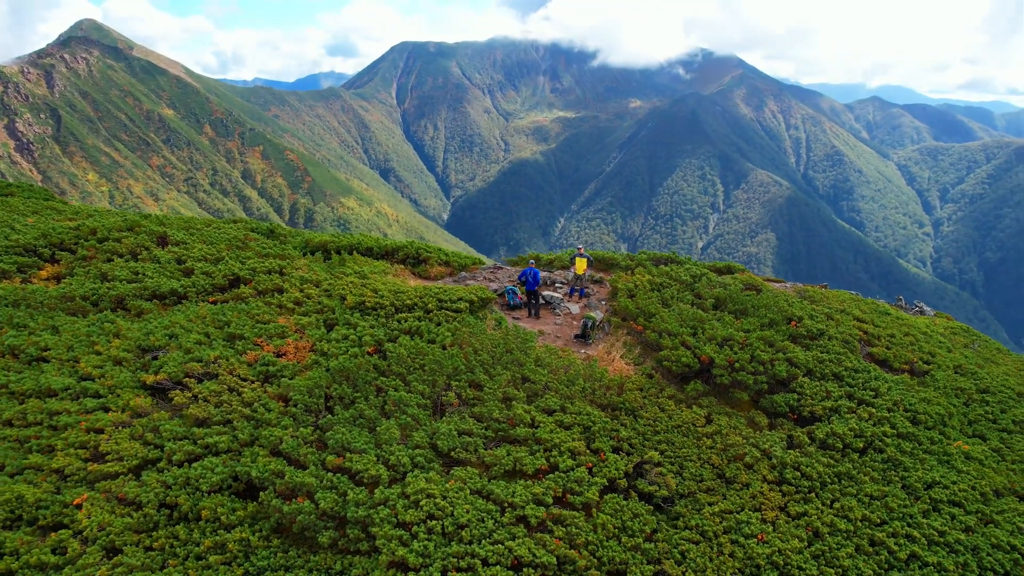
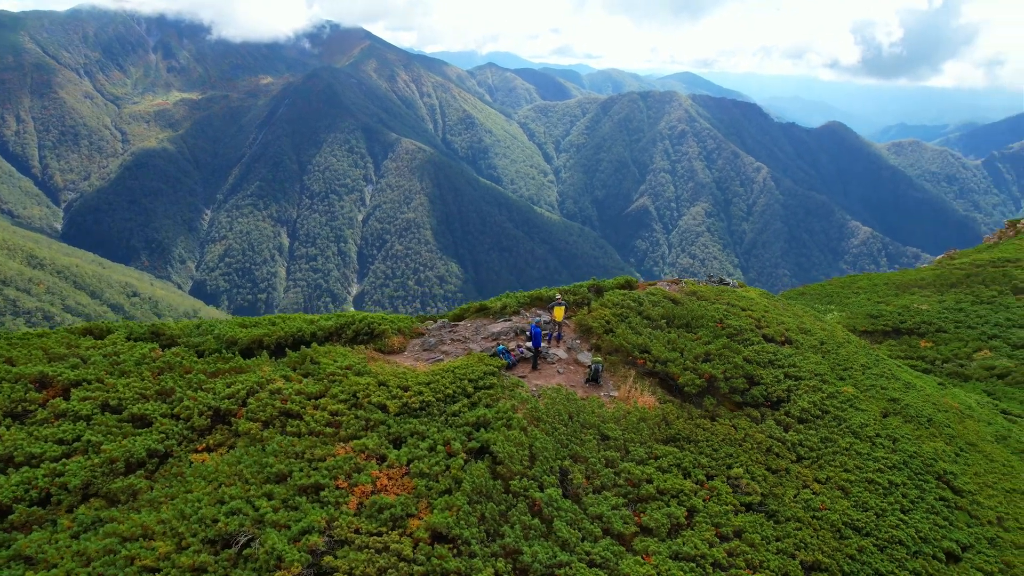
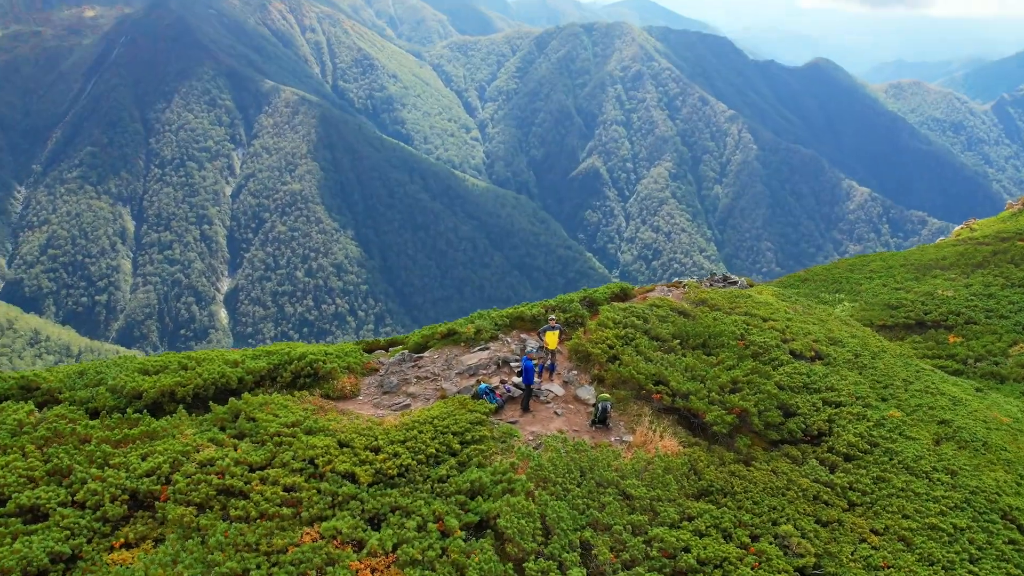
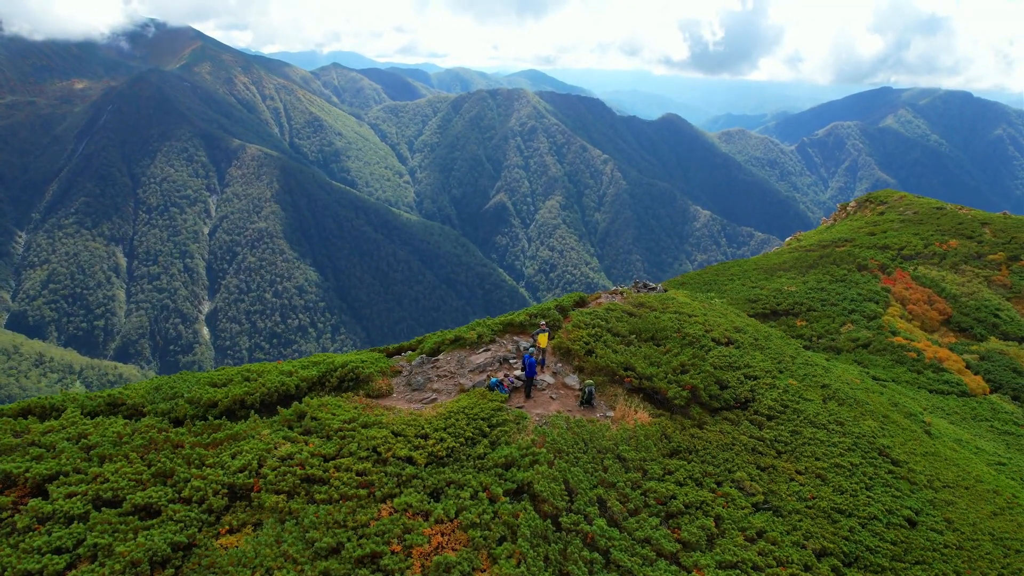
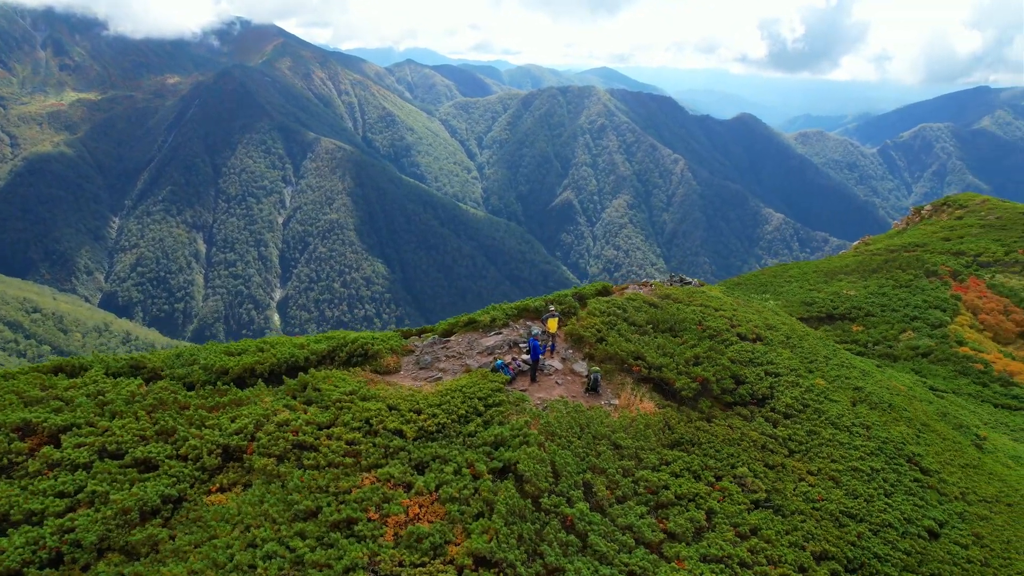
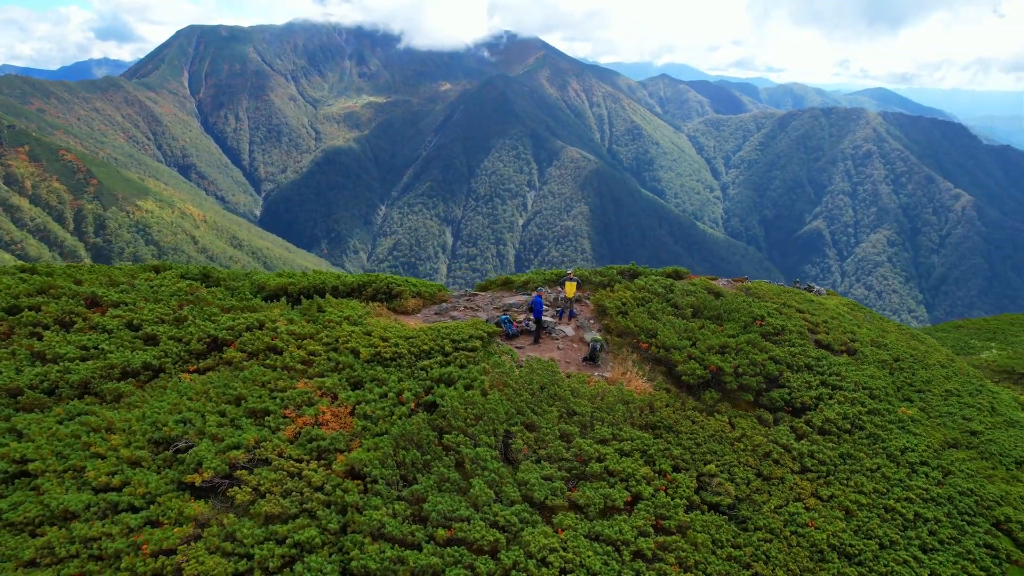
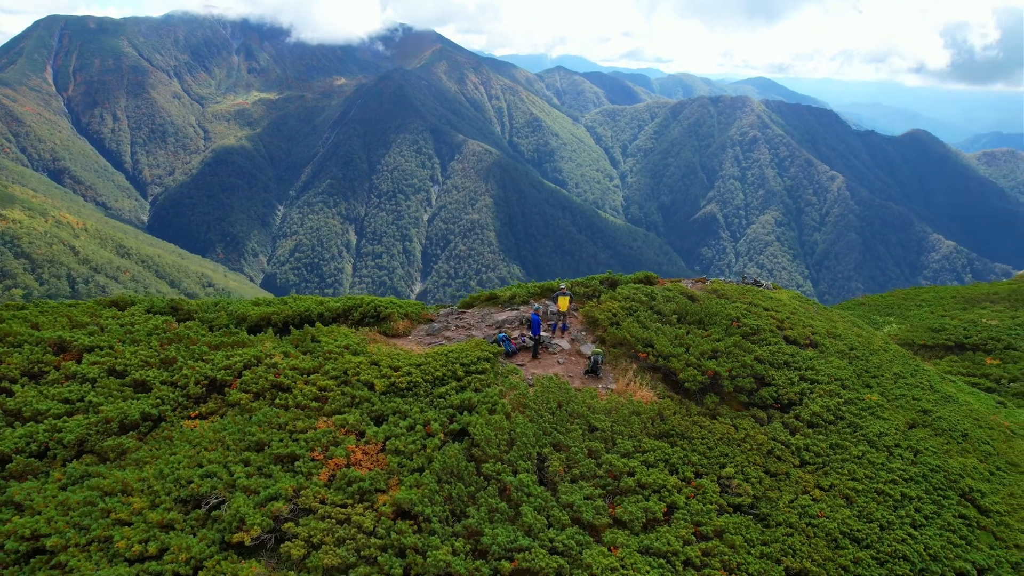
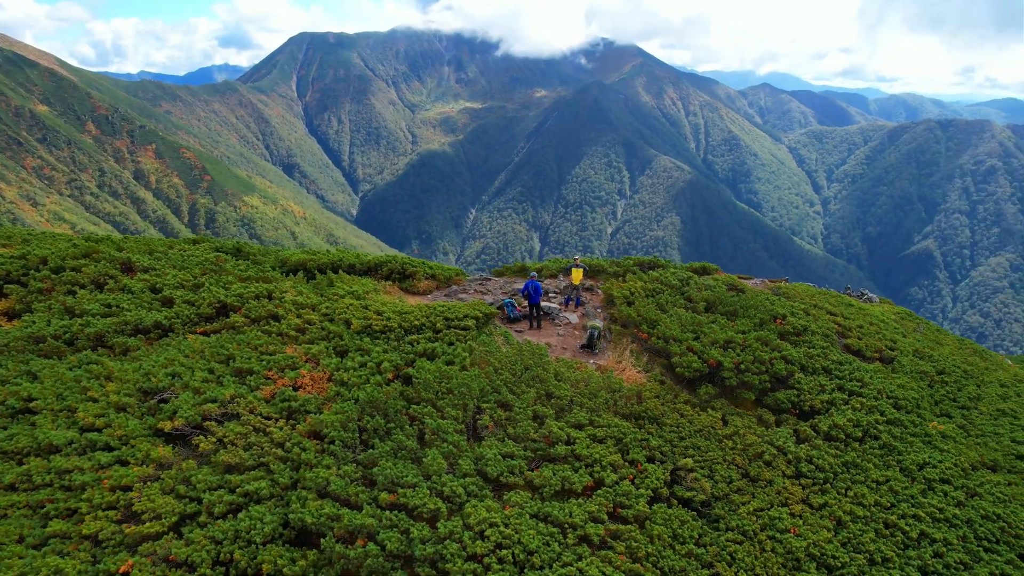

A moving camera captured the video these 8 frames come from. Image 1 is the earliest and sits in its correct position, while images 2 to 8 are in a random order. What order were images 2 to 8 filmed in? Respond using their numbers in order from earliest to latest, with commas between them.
8, 6, 7, 2, 5, 4, 3
